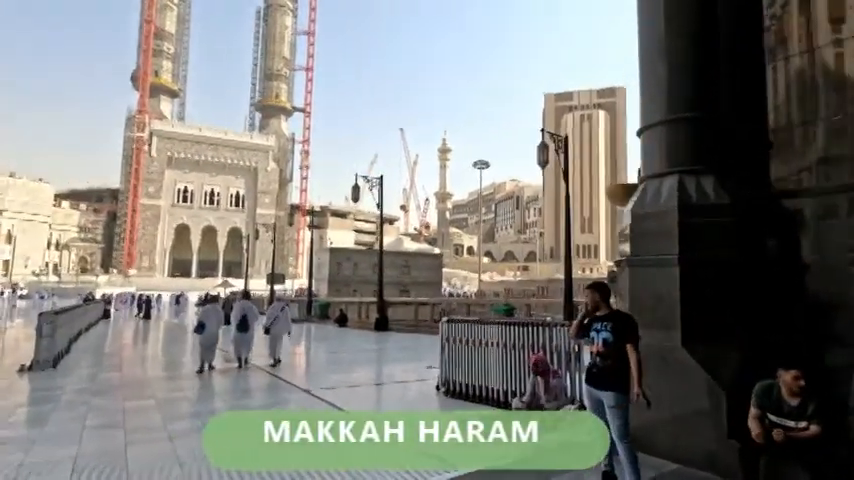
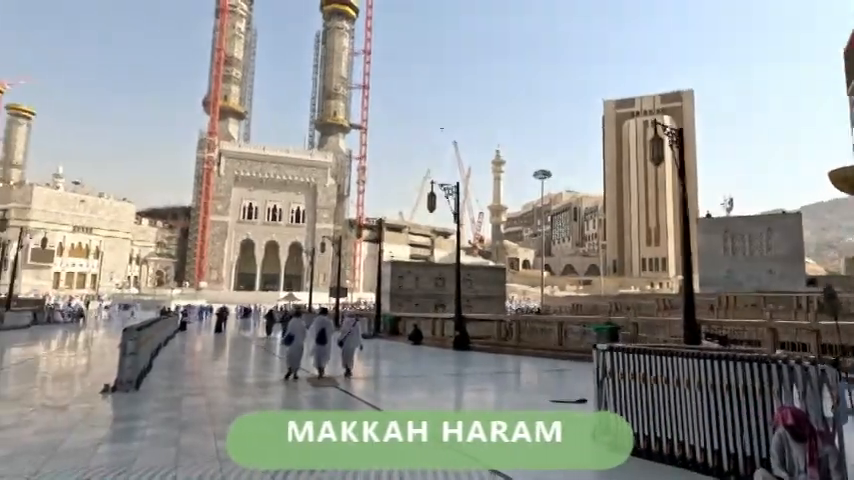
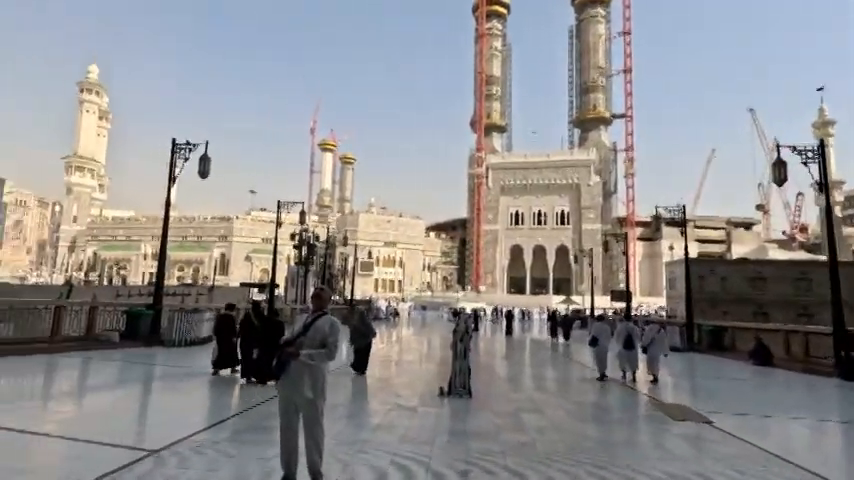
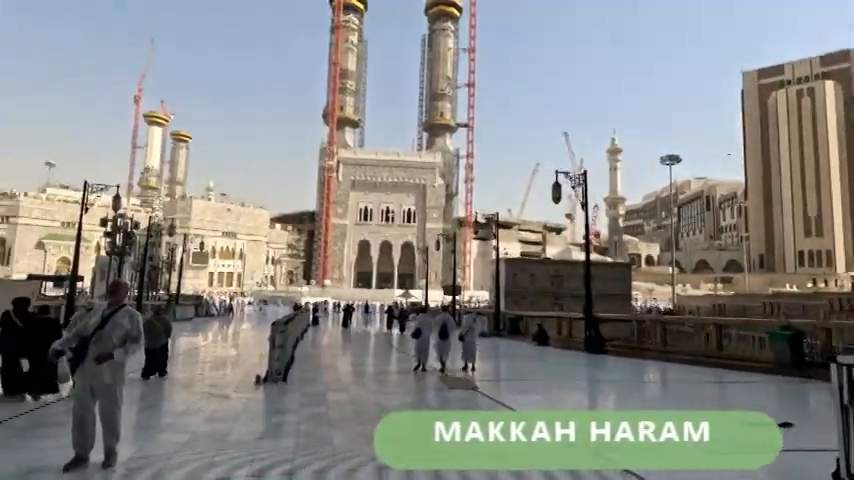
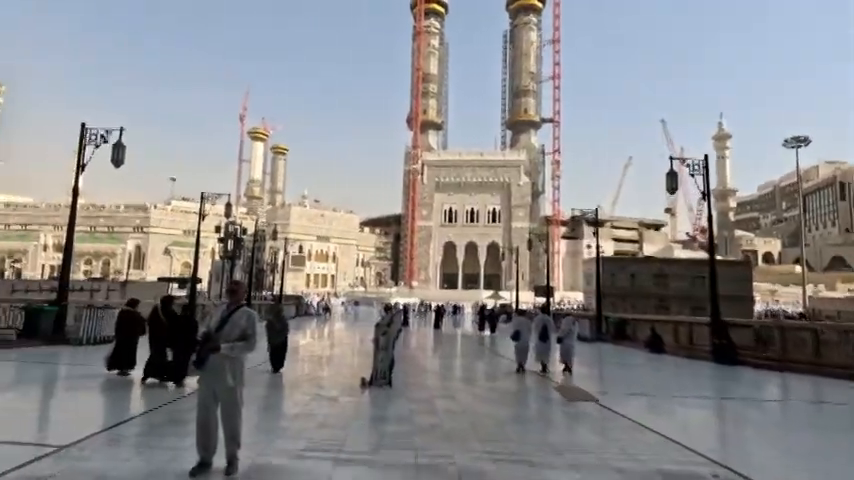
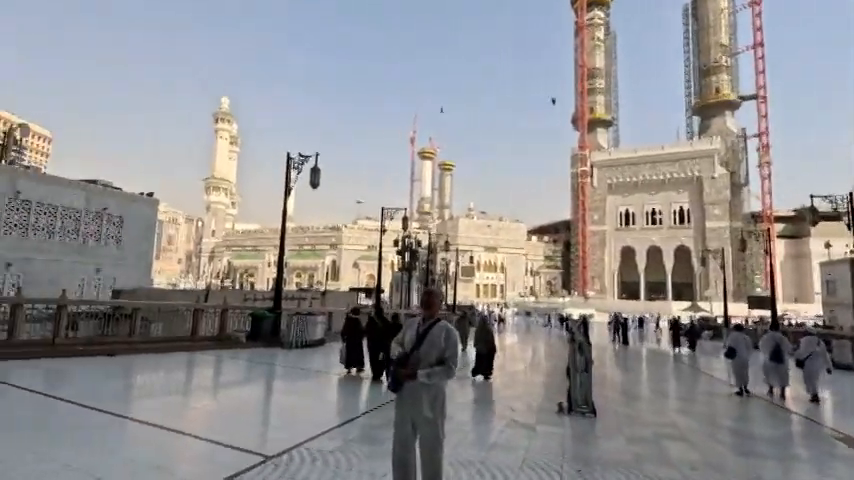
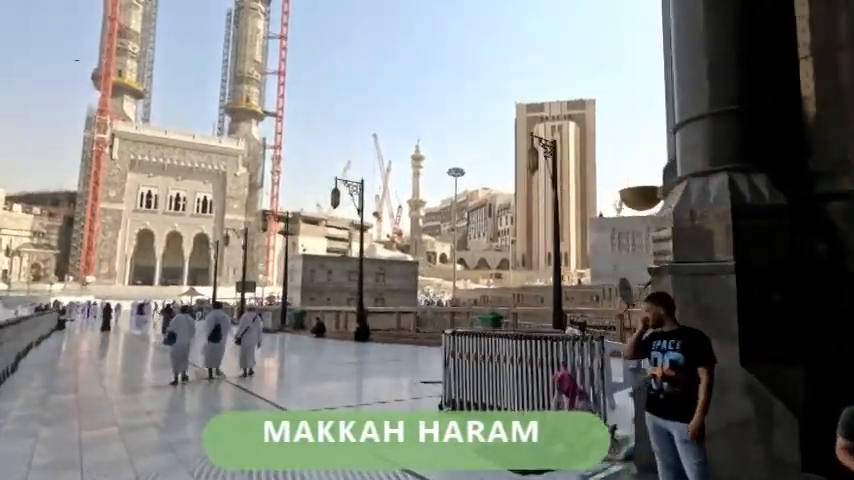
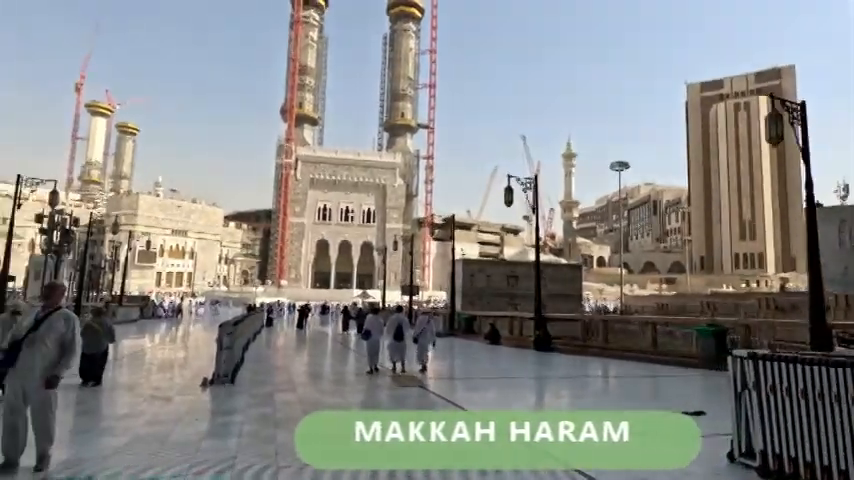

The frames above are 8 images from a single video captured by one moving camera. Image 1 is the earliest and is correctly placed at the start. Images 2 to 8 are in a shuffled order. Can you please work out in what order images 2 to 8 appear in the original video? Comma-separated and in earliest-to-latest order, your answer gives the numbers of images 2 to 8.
7, 2, 8, 4, 5, 3, 6
